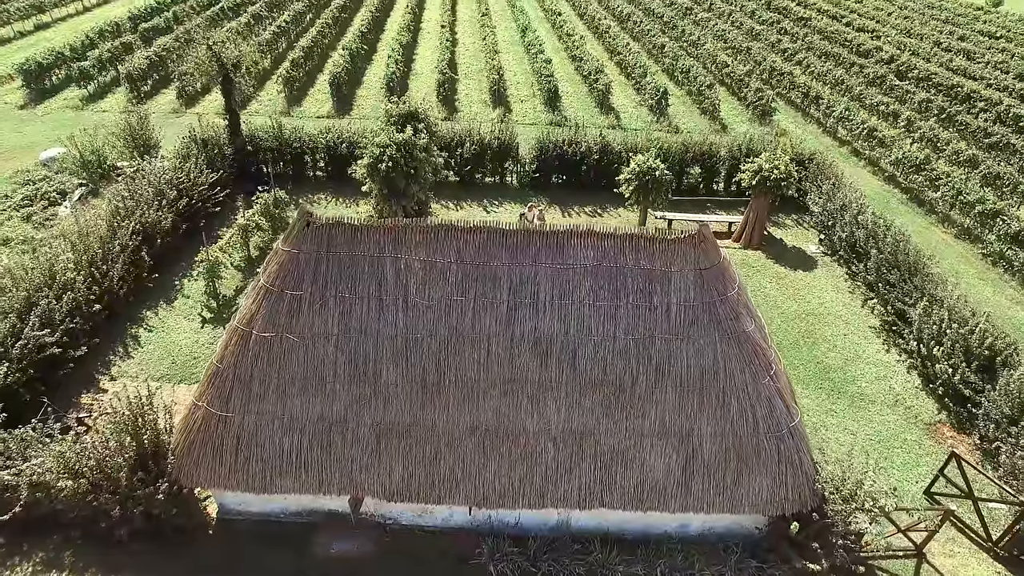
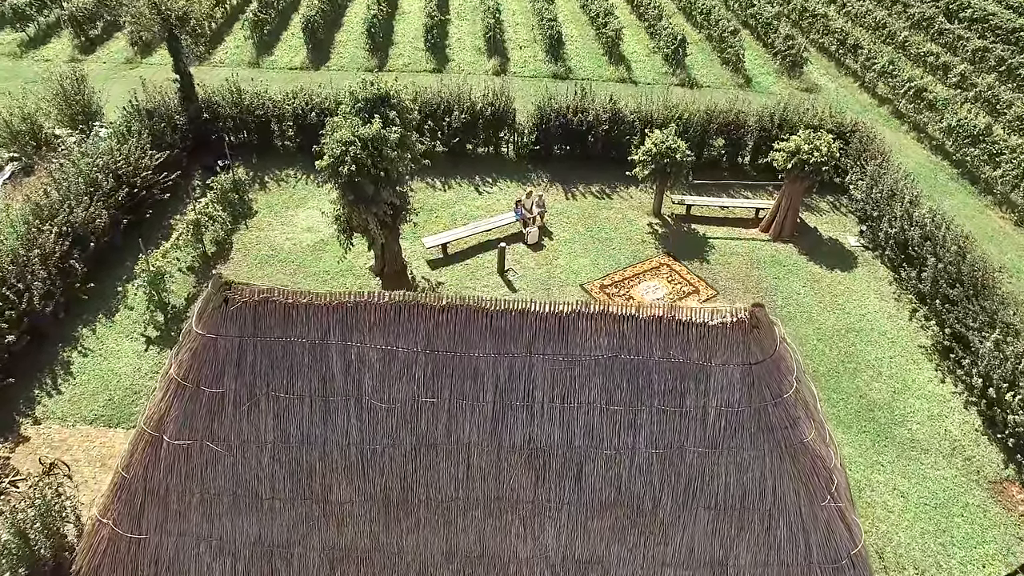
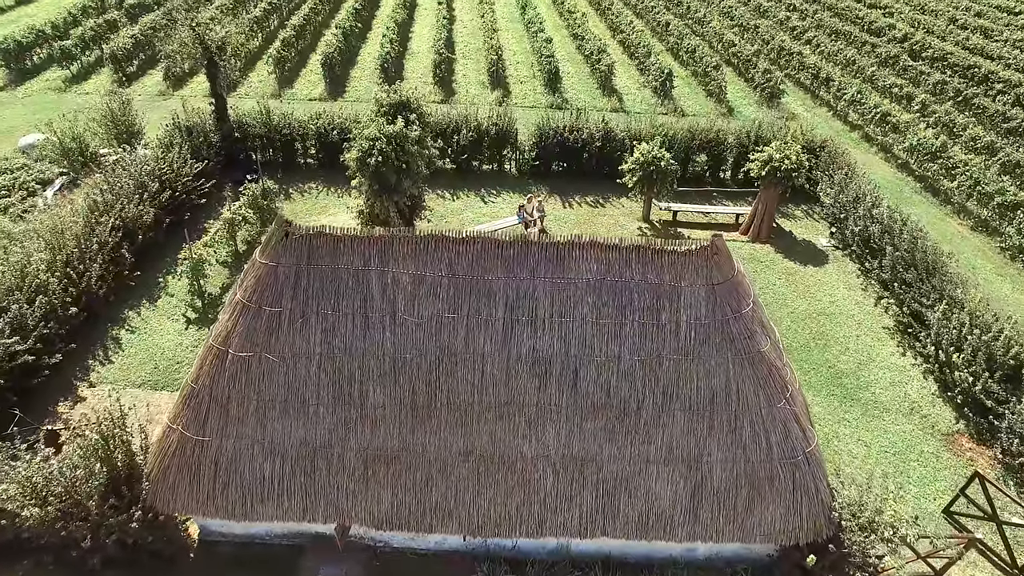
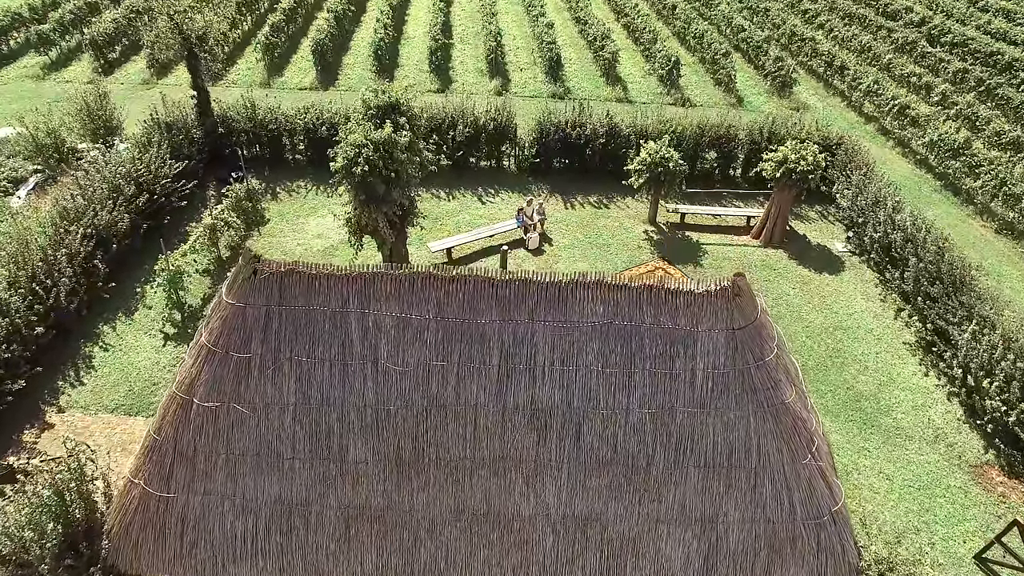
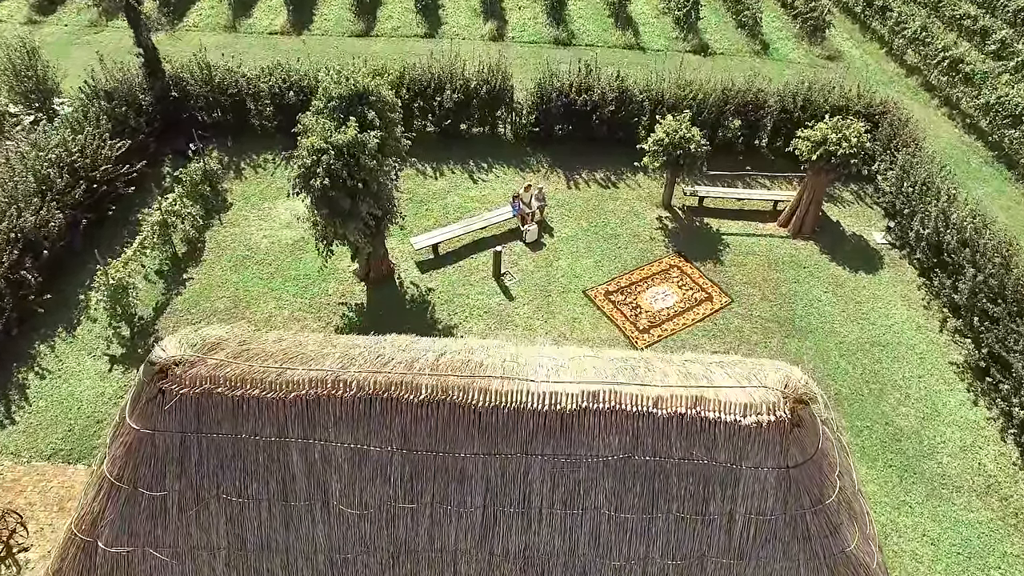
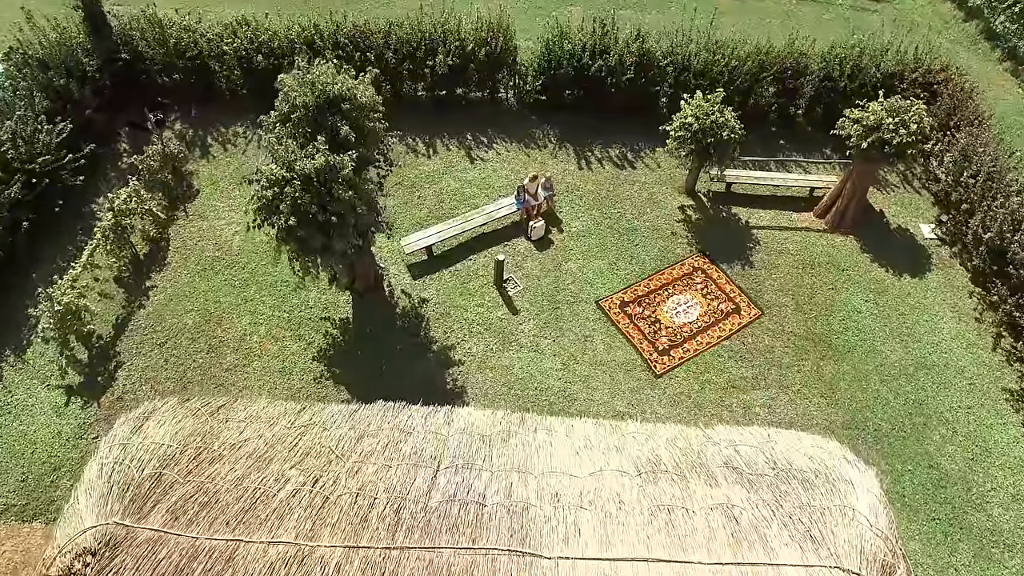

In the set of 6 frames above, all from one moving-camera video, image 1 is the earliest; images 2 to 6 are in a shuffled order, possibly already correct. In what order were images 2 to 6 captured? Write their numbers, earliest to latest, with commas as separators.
3, 4, 2, 5, 6
